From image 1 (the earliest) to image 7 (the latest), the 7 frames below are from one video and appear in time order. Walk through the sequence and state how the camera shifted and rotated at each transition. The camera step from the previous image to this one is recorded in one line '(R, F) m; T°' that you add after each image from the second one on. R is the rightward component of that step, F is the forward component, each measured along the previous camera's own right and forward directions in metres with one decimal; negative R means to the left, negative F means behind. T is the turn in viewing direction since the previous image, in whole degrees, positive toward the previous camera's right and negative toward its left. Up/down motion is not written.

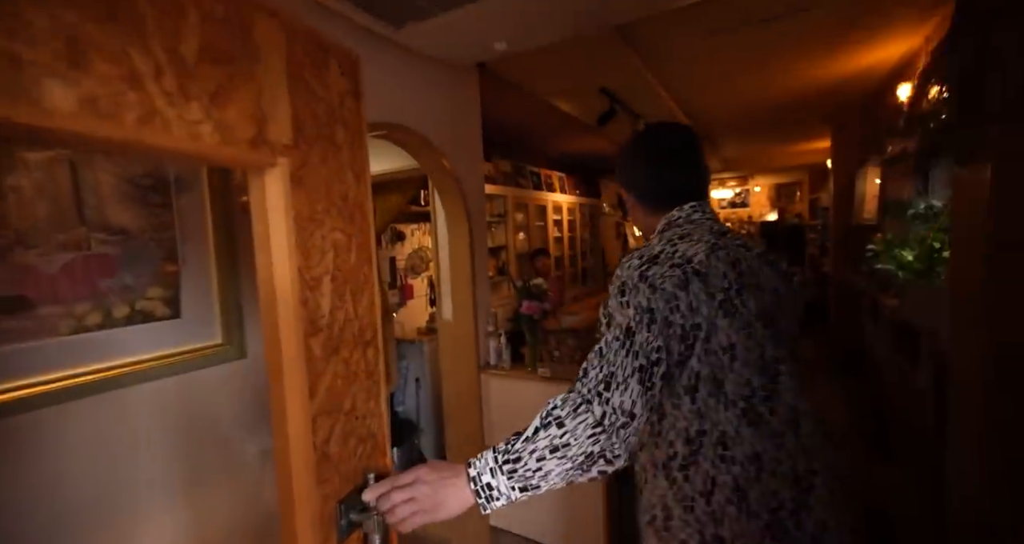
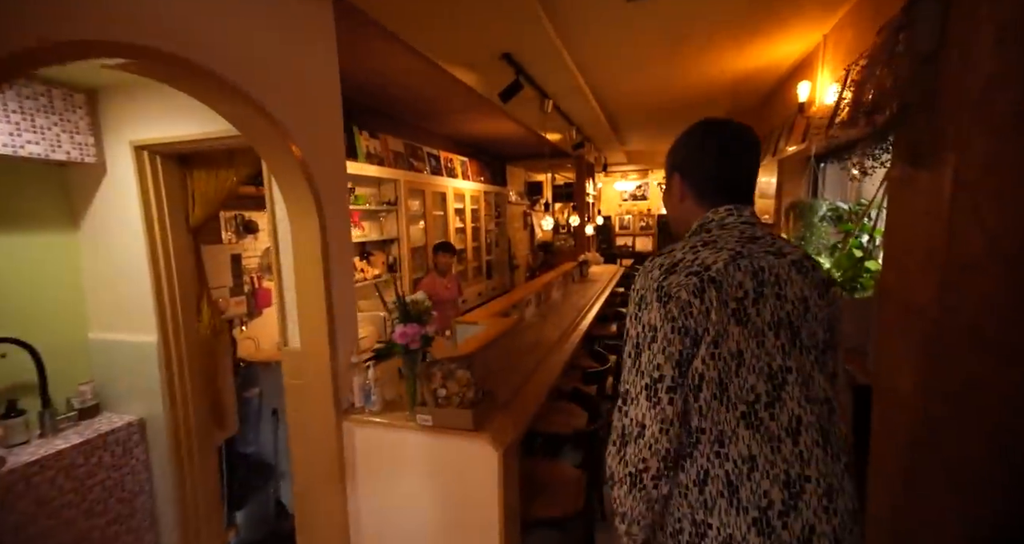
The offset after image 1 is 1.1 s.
(+0.1, +0.5) m; +11°
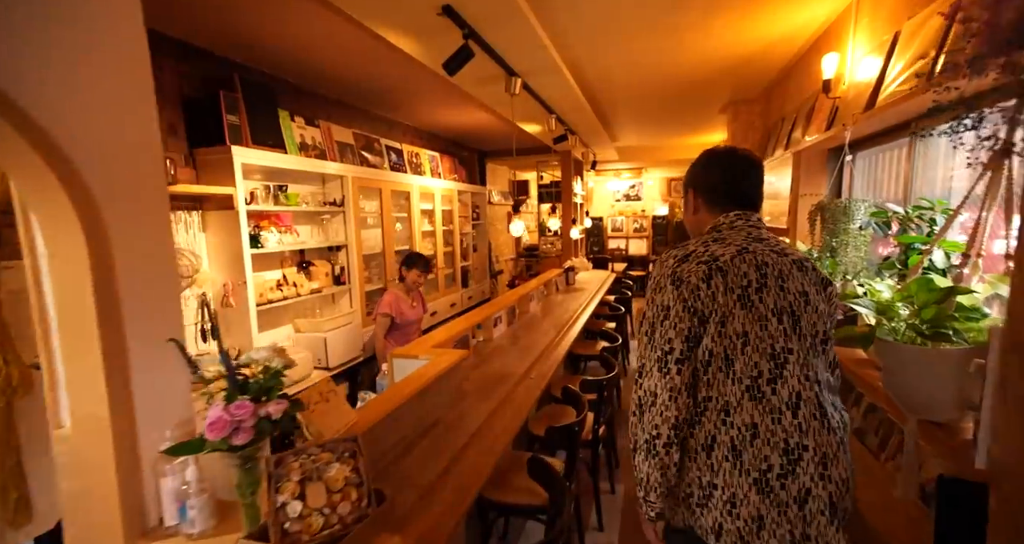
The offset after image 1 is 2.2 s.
(+0.2, +0.6) m; +1°
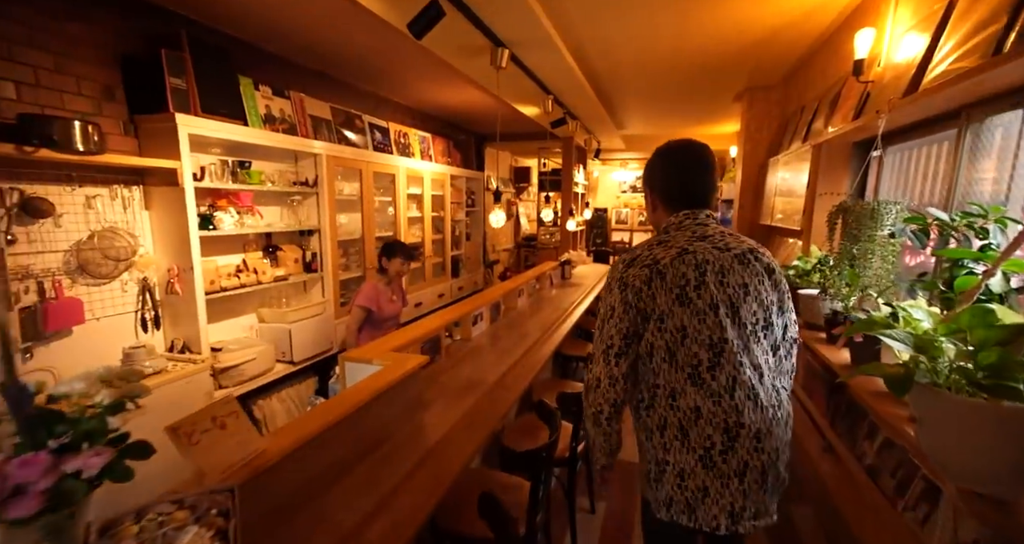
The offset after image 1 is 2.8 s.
(+0.1, +0.3) m; -1°
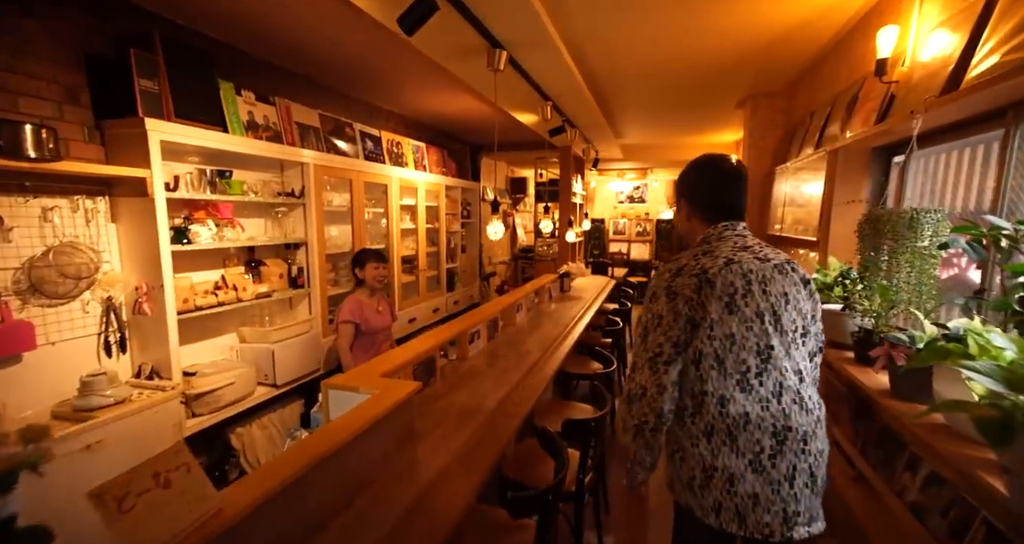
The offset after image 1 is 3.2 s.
(0.0, +0.2) m; +1°
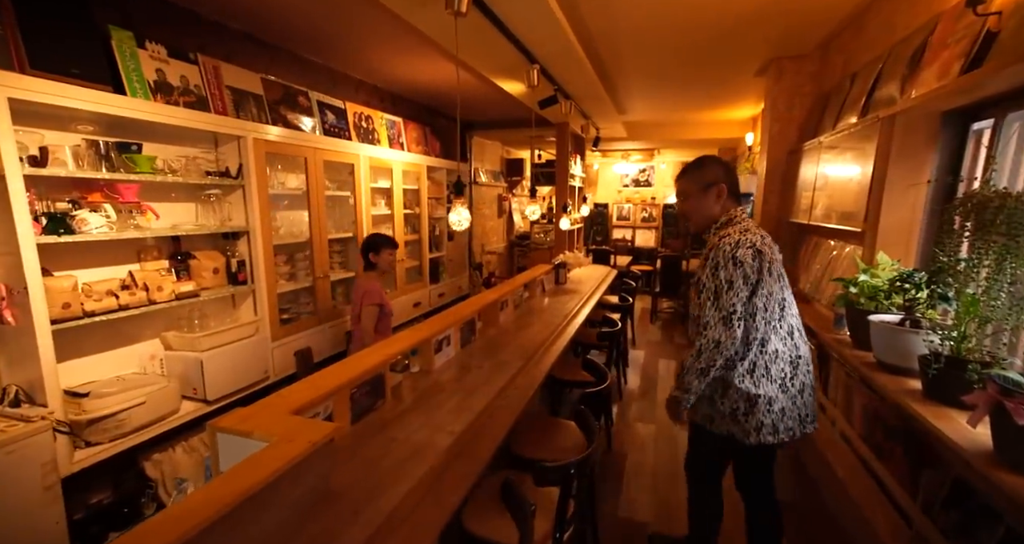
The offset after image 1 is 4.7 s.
(+0.2, +0.5) m; -1°
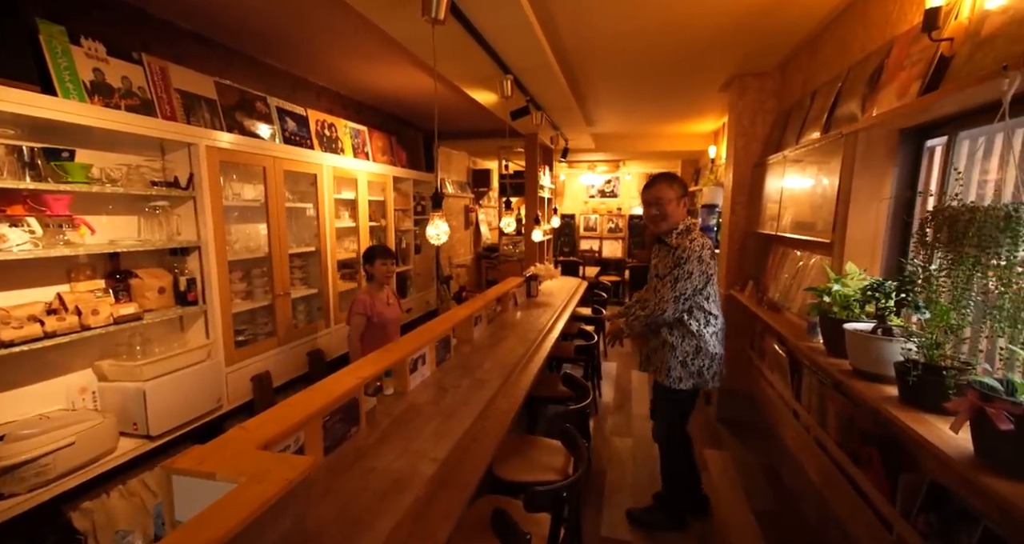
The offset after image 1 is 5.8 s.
(-0.1, +0.1) m; +5°
